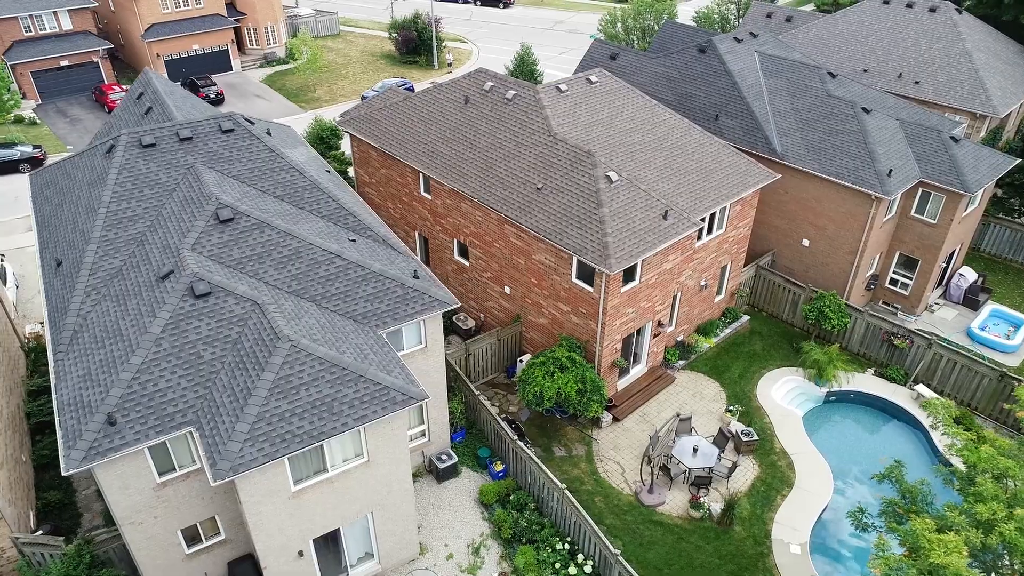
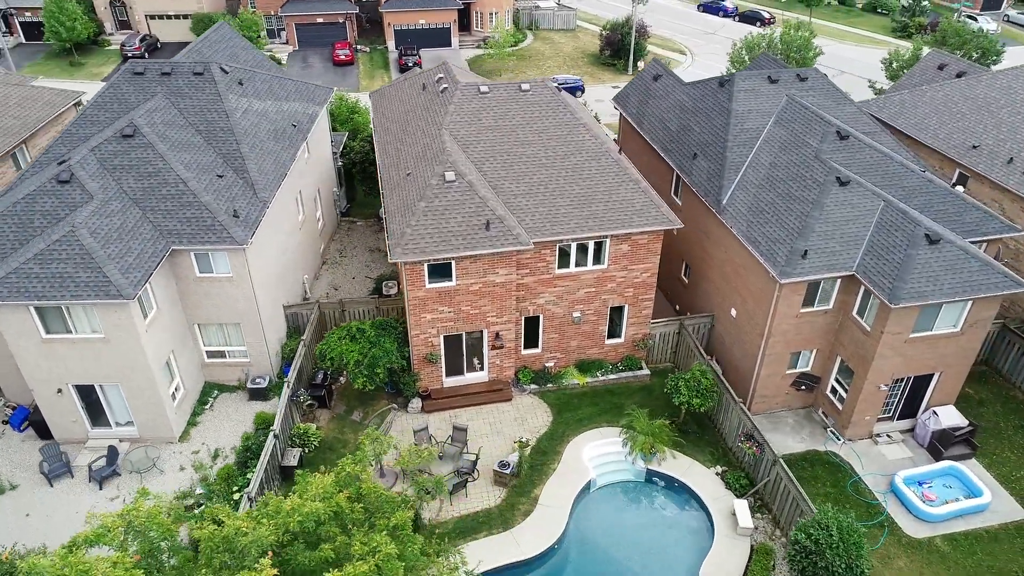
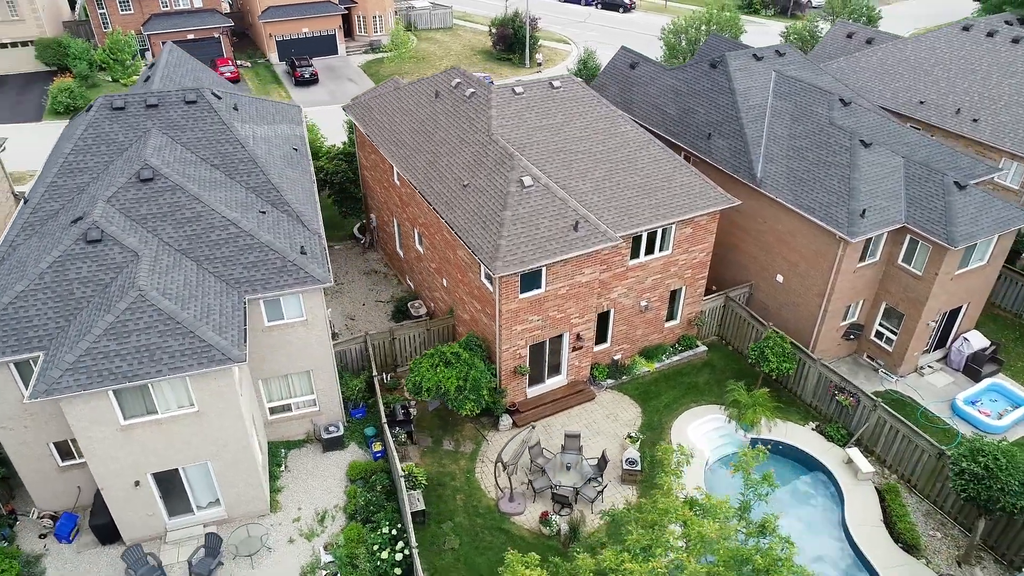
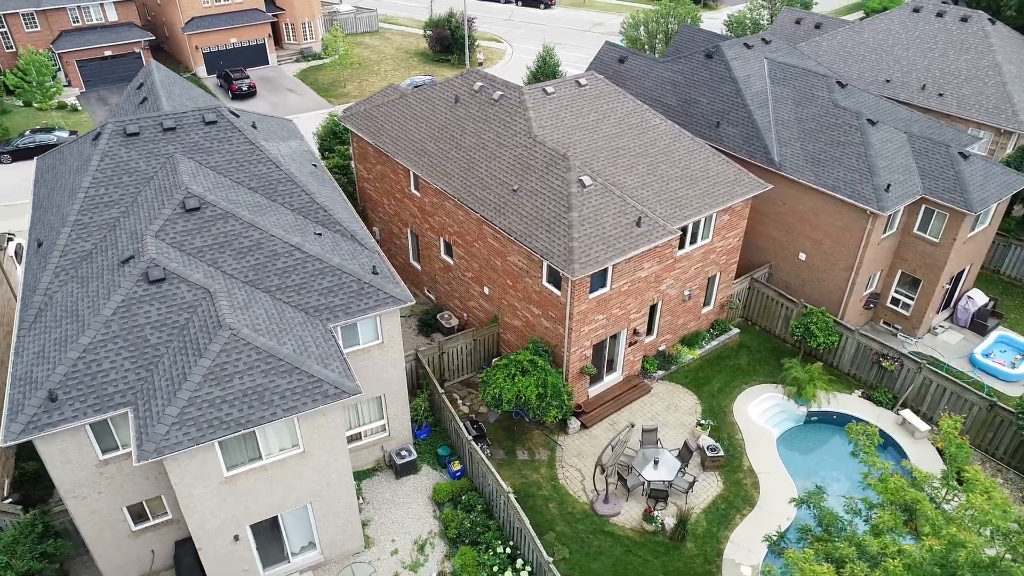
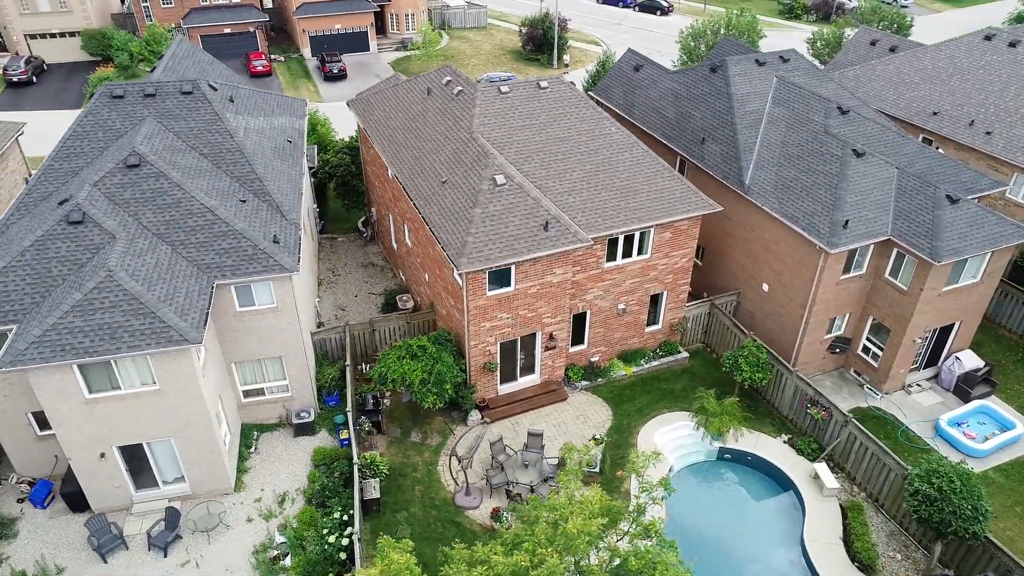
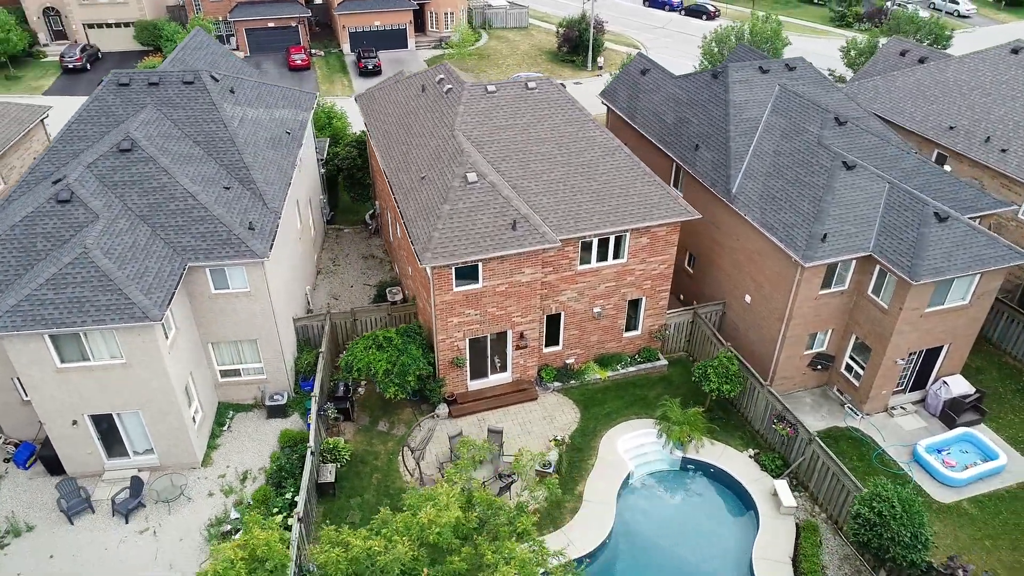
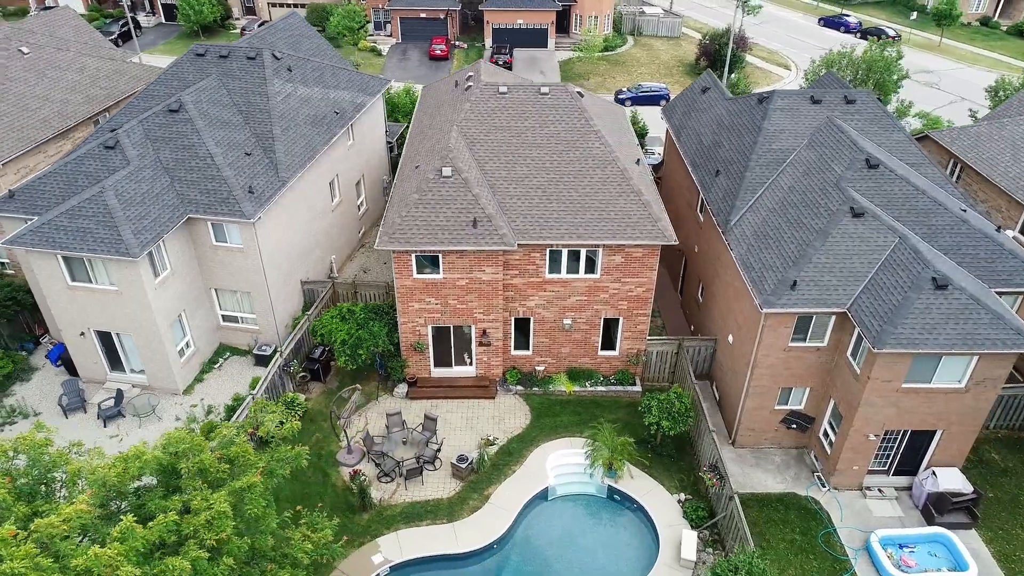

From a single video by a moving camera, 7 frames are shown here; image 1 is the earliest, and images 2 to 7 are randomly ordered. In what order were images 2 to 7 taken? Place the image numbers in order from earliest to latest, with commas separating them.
4, 3, 5, 6, 2, 7
